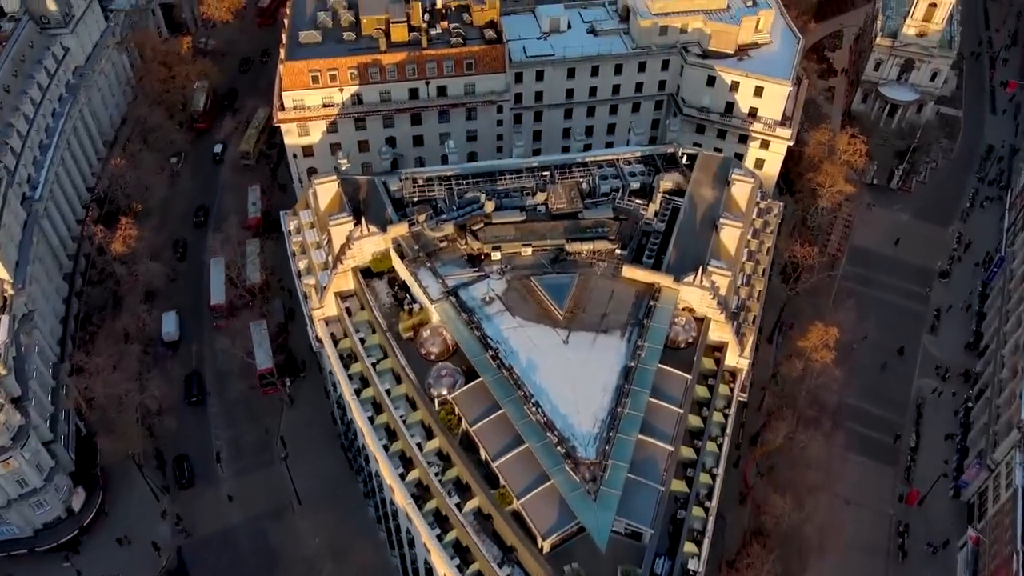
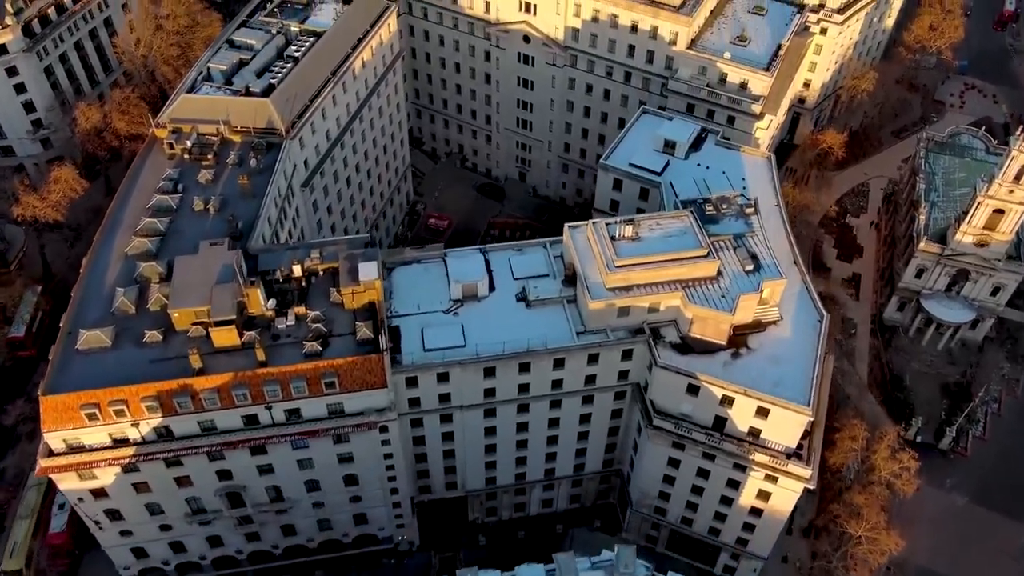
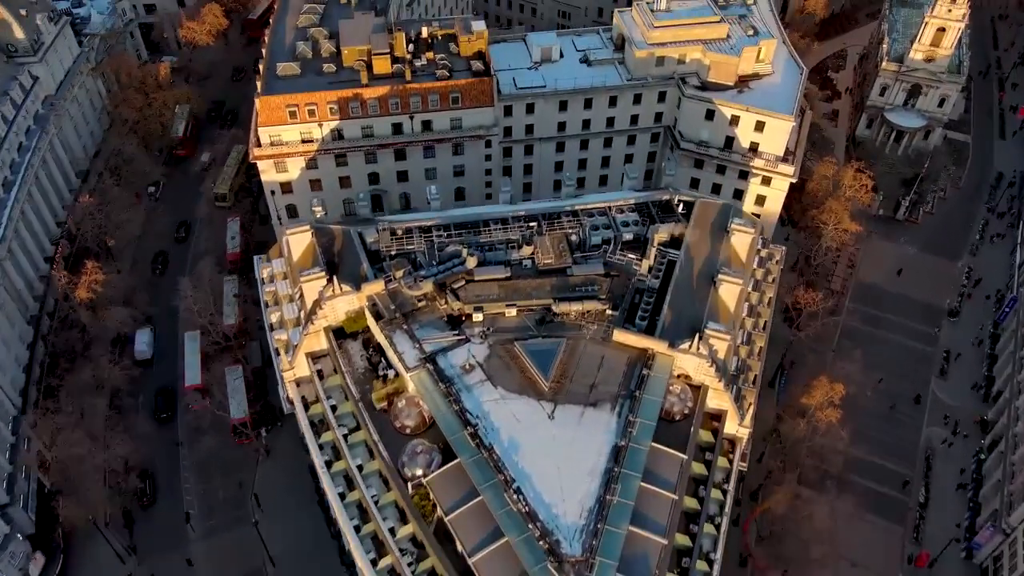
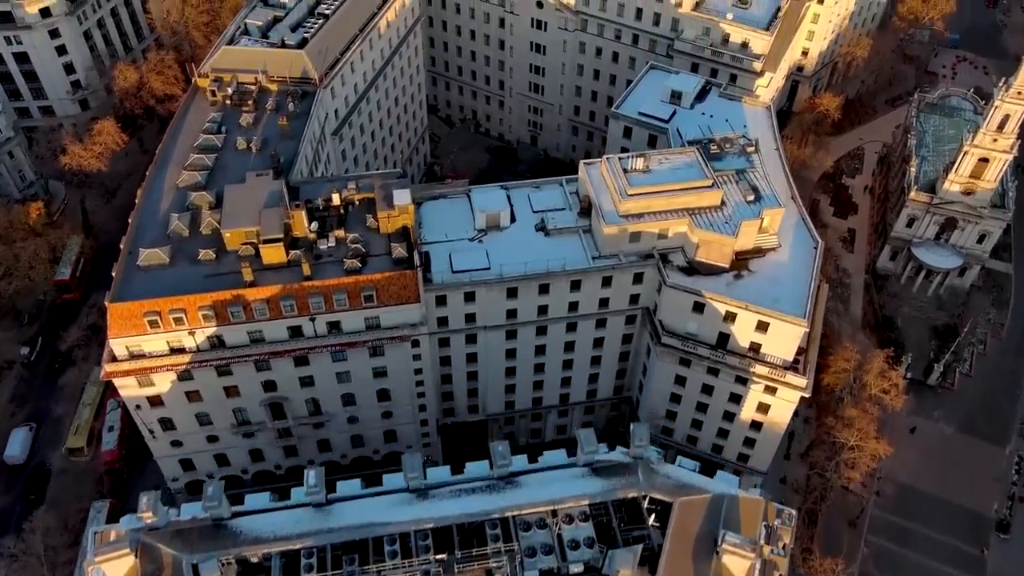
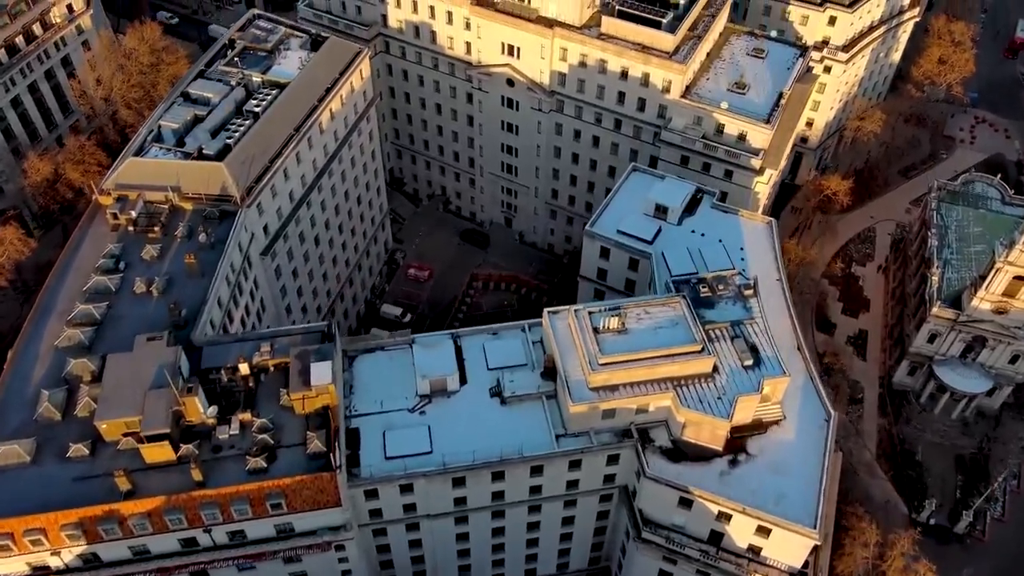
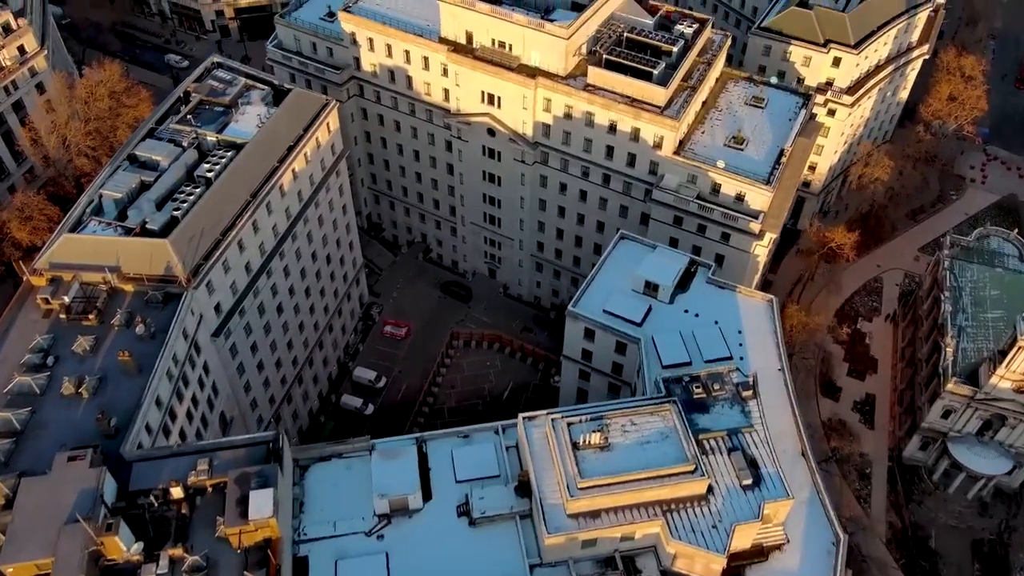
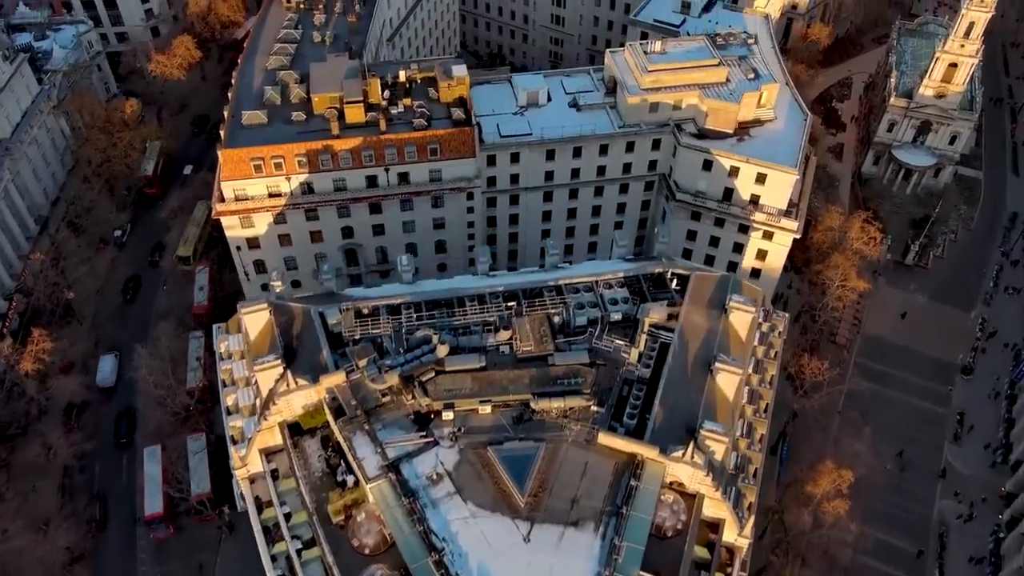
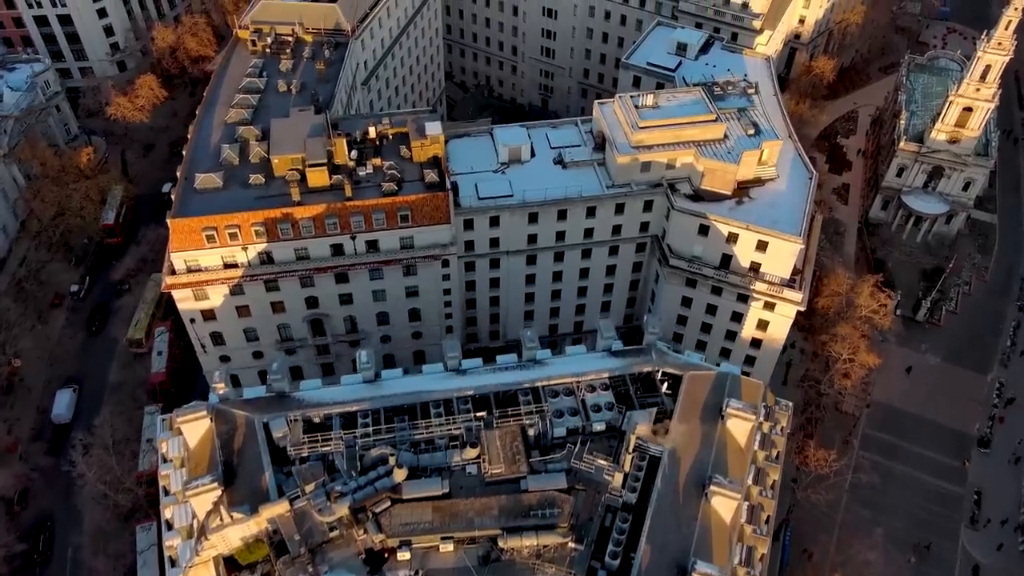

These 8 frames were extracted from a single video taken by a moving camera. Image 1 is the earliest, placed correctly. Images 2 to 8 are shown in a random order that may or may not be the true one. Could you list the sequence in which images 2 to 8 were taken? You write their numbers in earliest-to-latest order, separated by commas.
3, 7, 8, 4, 2, 5, 6
